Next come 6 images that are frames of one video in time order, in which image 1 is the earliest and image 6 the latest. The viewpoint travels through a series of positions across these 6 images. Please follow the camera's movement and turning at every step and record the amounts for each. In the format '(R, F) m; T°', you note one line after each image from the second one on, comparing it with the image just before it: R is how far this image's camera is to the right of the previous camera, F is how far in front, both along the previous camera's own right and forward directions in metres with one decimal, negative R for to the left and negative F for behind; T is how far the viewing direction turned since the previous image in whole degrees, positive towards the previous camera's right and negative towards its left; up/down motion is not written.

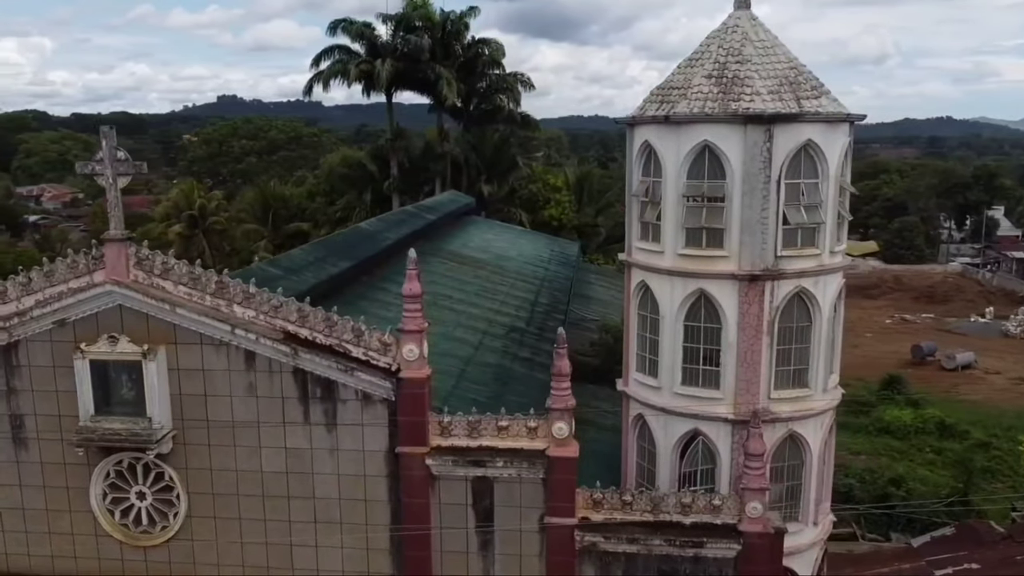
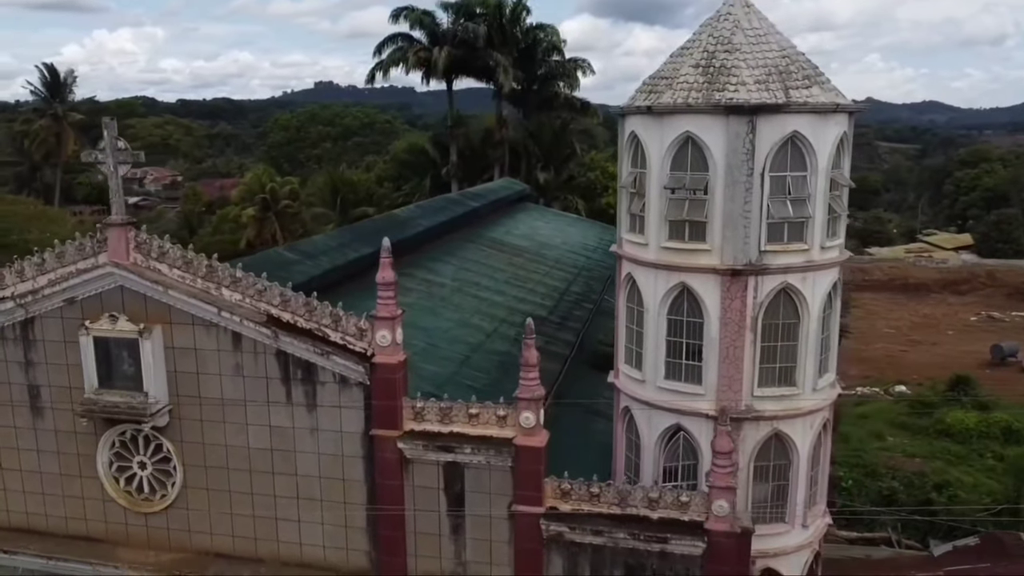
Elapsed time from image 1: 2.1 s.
(+1.5, 0.0) m; -6°
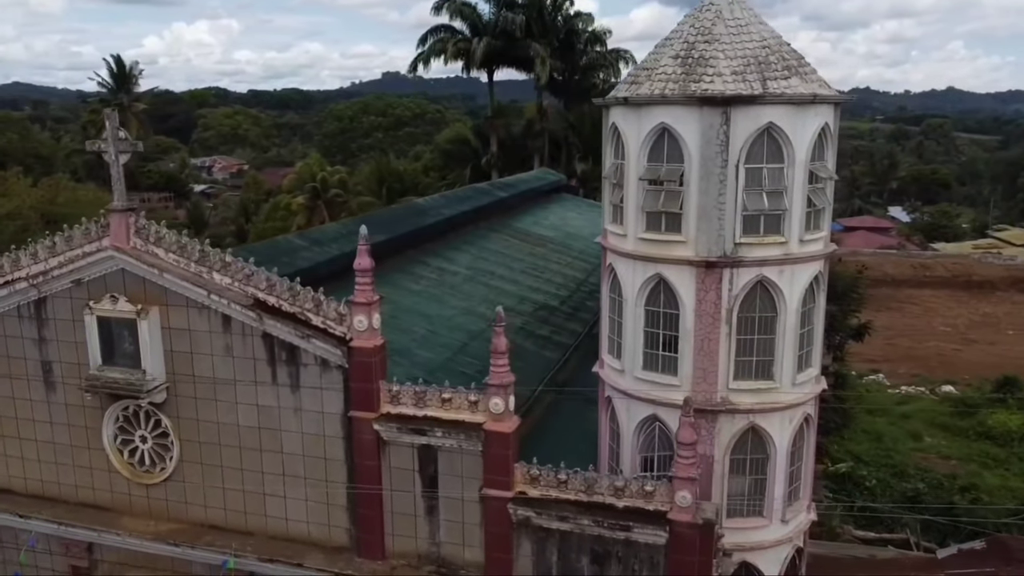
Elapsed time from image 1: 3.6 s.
(+1.2, -0.2) m; -4°
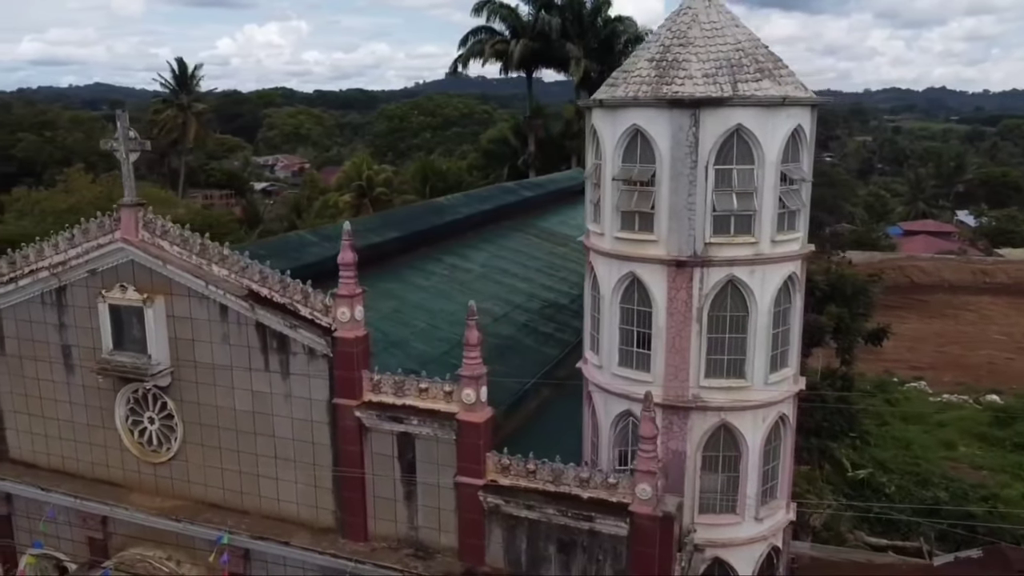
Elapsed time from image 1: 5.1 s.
(+1.2, -0.3) m; -4°
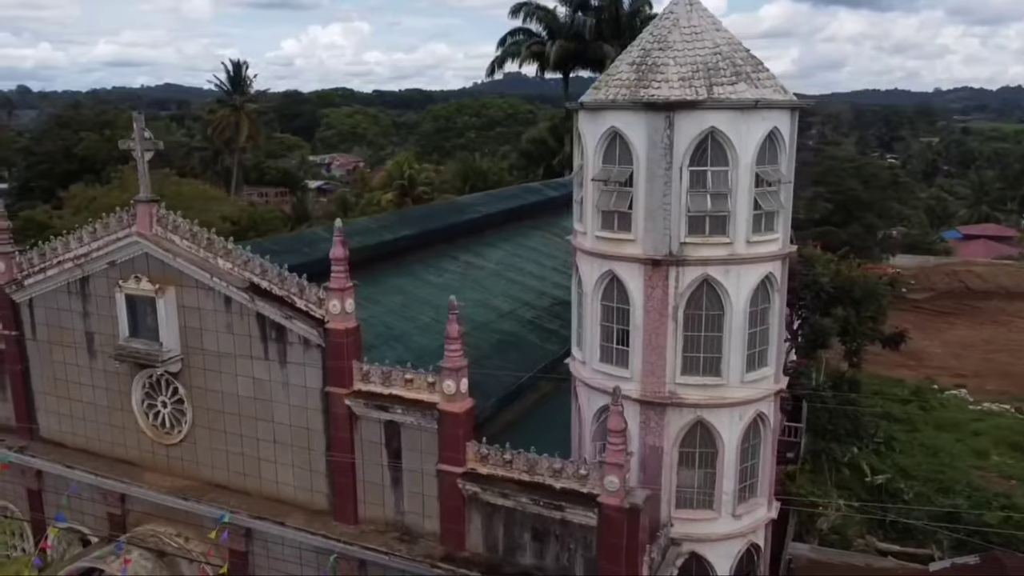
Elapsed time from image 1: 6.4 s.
(+1.1, -0.4) m; -4°
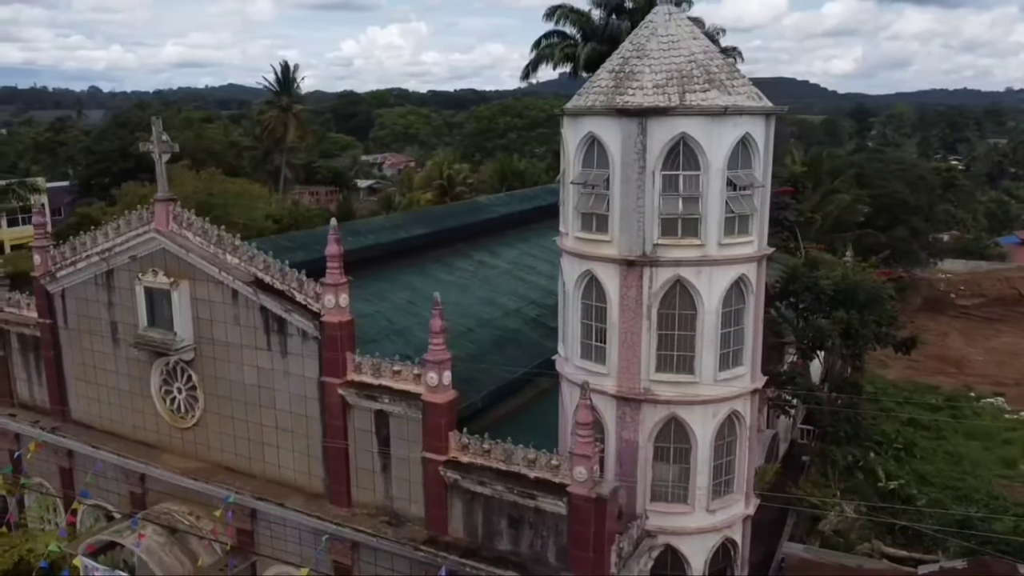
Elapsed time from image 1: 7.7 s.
(+1.1, -0.5) m; -4°
